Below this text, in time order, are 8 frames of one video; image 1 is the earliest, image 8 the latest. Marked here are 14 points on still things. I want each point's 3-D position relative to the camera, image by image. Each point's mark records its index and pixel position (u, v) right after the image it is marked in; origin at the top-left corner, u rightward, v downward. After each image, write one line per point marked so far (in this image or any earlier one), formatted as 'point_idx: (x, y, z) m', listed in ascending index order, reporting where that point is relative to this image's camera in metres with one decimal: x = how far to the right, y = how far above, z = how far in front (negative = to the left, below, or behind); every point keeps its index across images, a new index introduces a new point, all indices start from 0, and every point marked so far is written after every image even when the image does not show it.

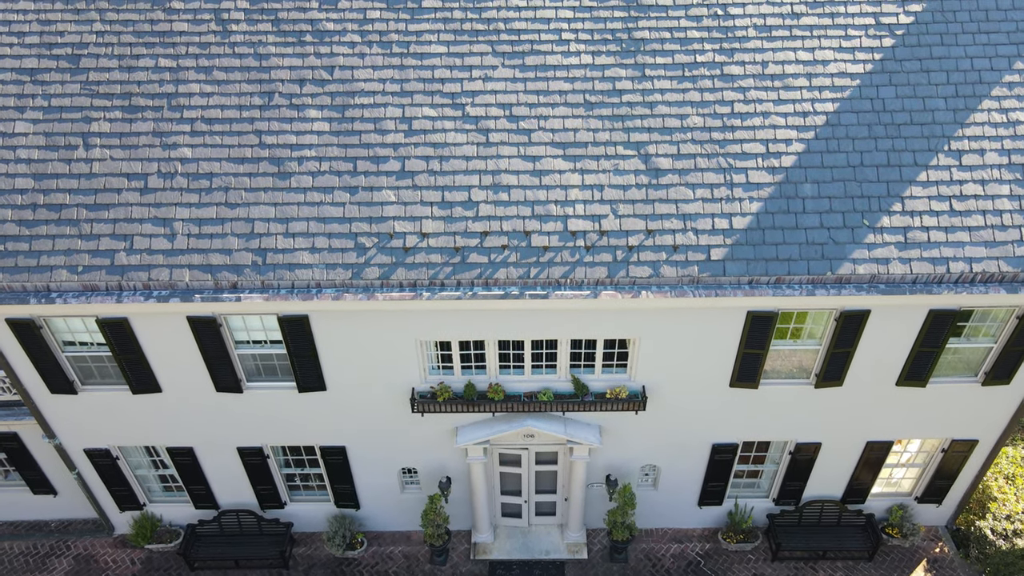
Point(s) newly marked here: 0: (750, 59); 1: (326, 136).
0: (+3.9, +3.8, +12.0) m
1: (-3.1, +2.5, +11.8) m
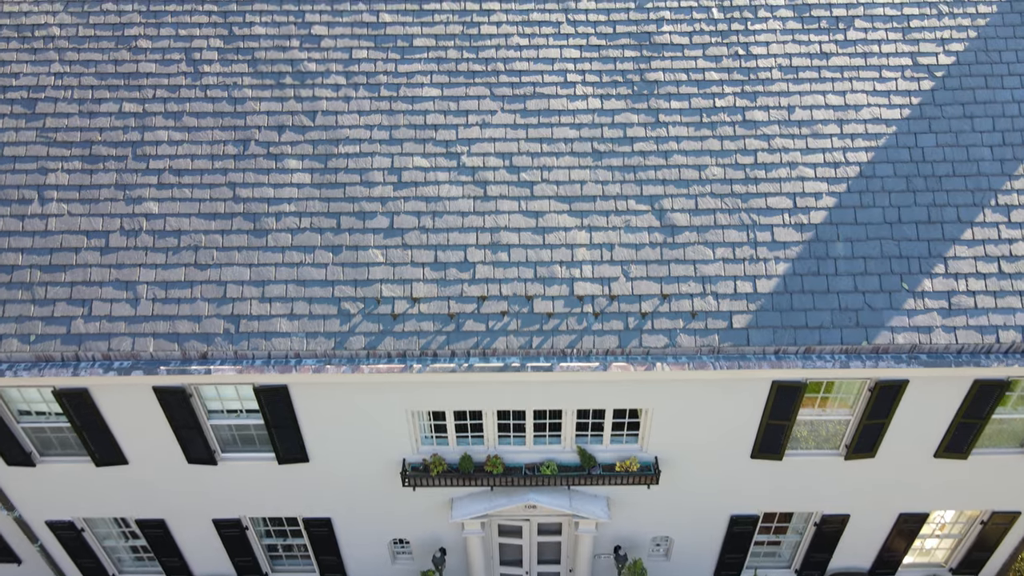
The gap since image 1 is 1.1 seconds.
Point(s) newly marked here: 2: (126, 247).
0: (+3.9, +2.8, +10.8) m
1: (-3.1, +1.5, +10.7) m
2: (-5.6, +0.6, +10.5) m
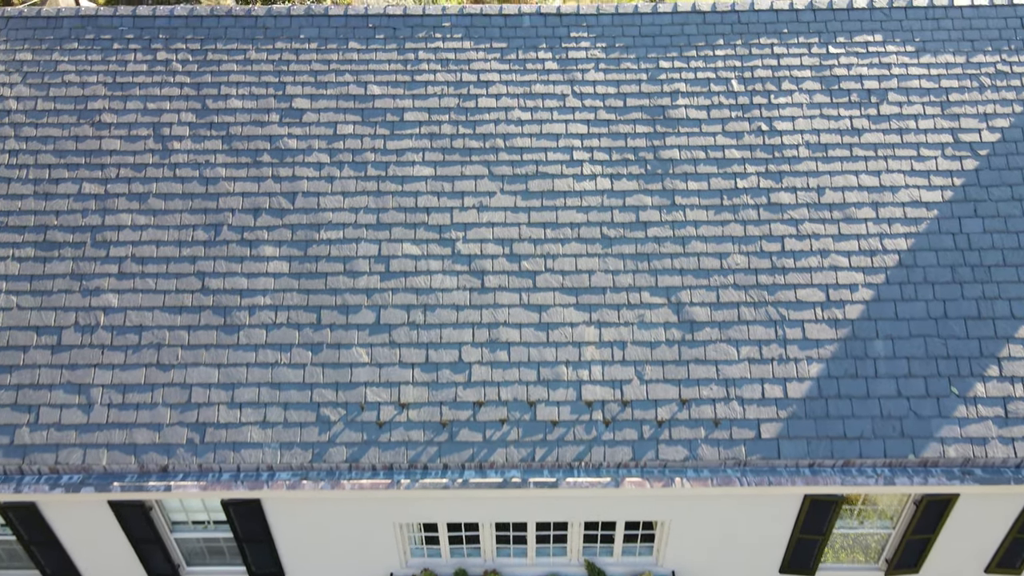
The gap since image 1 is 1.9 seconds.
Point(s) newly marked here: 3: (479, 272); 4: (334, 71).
0: (+3.9, +1.4, +9.8) m
1: (-3.0, +0.1, +9.6) m
2: (-5.6, -0.7, +9.4) m
3: (-0.4, +0.2, +9.6) m
4: (-2.5, +3.1, +10.3) m
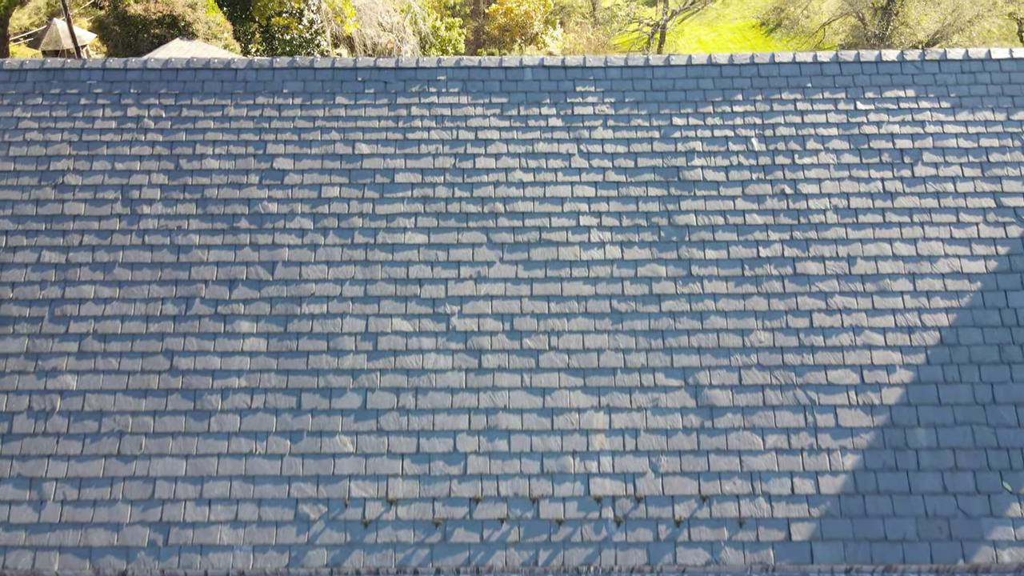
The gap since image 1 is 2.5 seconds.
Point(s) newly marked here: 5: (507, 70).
0: (+3.9, +0.4, +8.9) m
1: (-3.0, -0.9, +8.7) m
2: (-5.6, -1.7, +8.5) m
3: (-0.4, -0.8, +8.7) m
4: (-2.5, +2.1, +9.5) m
5: (-0.1, +2.9, +9.8) m
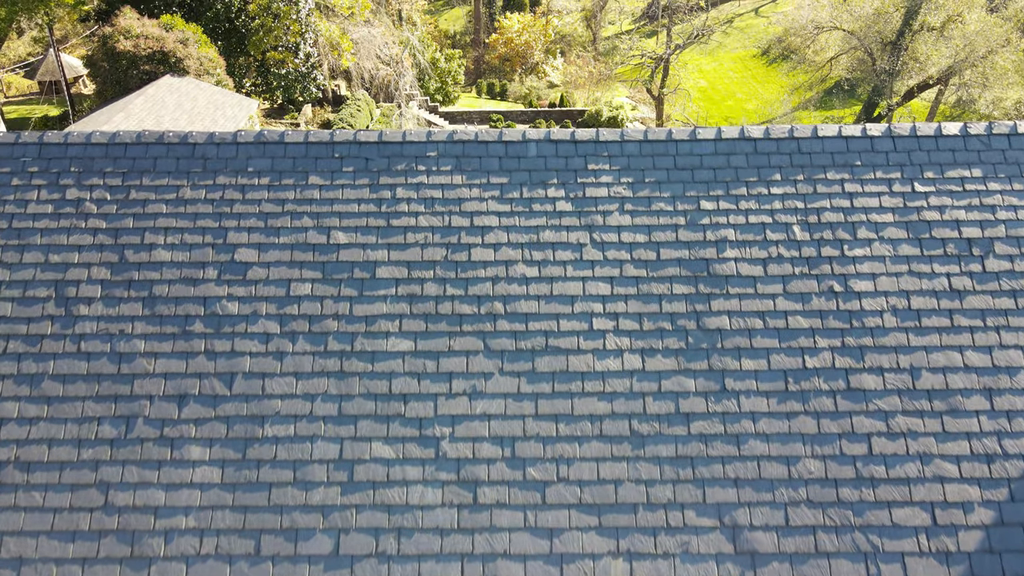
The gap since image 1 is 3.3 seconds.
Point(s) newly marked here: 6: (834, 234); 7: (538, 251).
0: (+4.0, -0.8, +7.6) m
1: (-3.0, -2.1, +7.3) m
2: (-5.6, -2.9, +7.0) m
3: (-0.4, -2.0, +7.3) m
4: (-2.5, +0.8, +8.2) m
5: (-0.1, +1.7, +8.5) m
6: (+3.5, +0.6, +8.0) m
7: (+0.3, +0.4, +8.0) m
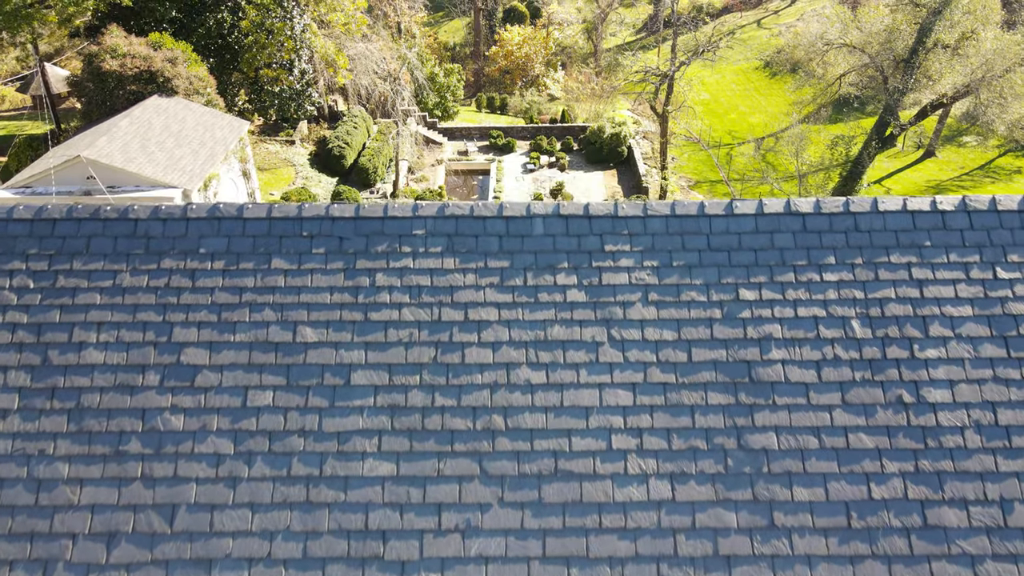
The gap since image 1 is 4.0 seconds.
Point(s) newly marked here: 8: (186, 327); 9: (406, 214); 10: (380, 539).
0: (+4.0, -1.8, +6.2) m
1: (-3.0, -3.1, +6.0) m
2: (-5.6, -3.9, +5.7) m
3: (-0.4, -3.0, +6.0) m
4: (-2.5, -0.1, +6.9) m
5: (0.0, +0.7, +7.2) m
6: (+3.6, -0.4, +6.6) m
7: (+0.3, -0.6, +6.7) m
8: (-3.0, -0.4, +6.8) m
9: (-1.1, +0.8, +7.2) m
10: (-1.1, -2.2, +6.2) m
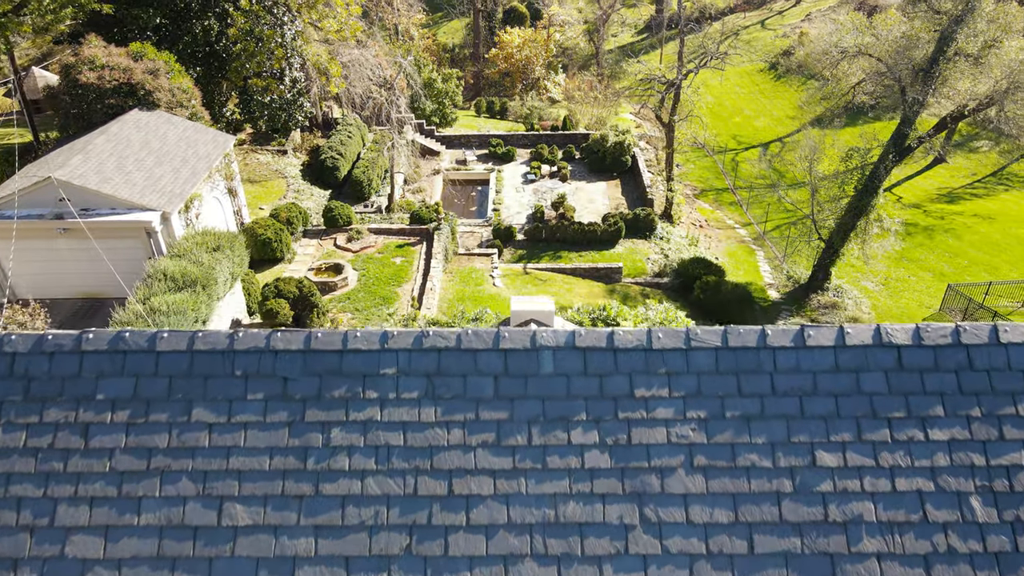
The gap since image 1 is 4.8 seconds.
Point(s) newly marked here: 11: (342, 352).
0: (+4.0, -2.9, +4.5) m
1: (-3.0, -4.2, +4.3) m
2: (-5.6, -5.0, +4.0) m
3: (-0.4, -4.1, +4.3) m
4: (-2.5, -1.3, +5.1) m
5: (0.0, -0.4, +5.5) m
6: (+3.6, -1.5, +4.9) m
7: (+0.3, -1.7, +5.0) m
8: (-3.0, -1.5, +5.1) m
9: (-1.1, -0.3, +5.5) m
10: (-1.1, -3.3, +4.5) m
11: (-1.3, -0.4, +5.5) m
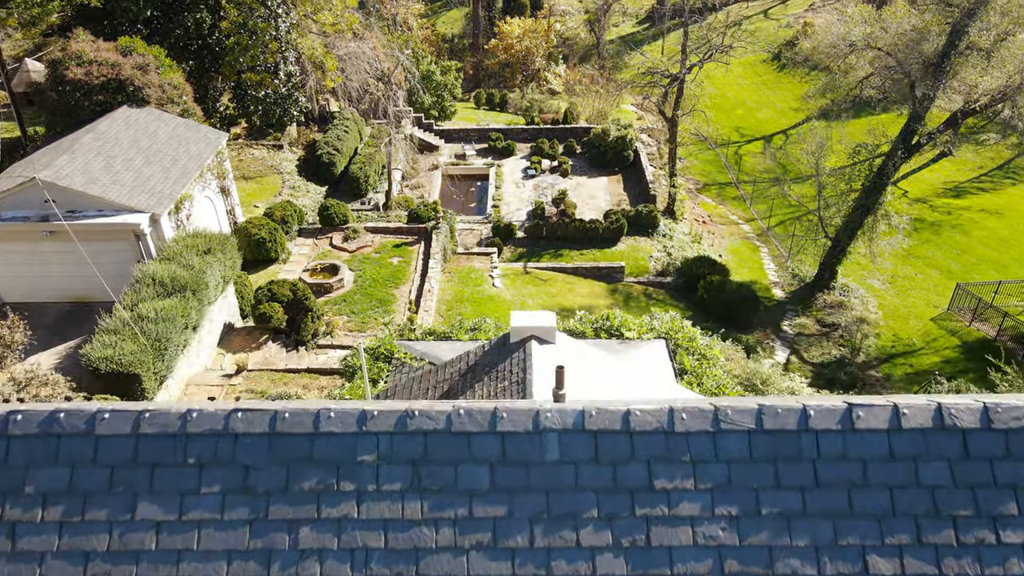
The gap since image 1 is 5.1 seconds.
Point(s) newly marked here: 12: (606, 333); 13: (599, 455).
0: (+4.0, -3.4, +3.8) m
1: (-3.0, -4.7, +3.6) m
2: (-5.6, -5.5, +3.3) m
3: (-0.4, -4.6, +3.6) m
4: (-2.5, -1.7, +4.4) m
5: (0.0, -0.9, +4.7) m
6: (+3.6, -2.0, +4.2) m
7: (+0.3, -2.2, +4.2) m
8: (-3.0, -1.9, +4.3) m
9: (-1.1, -0.8, +4.8) m
10: (-1.1, -3.7, +3.8) m
11: (-1.3, -0.9, +4.7) m
12: (+2.5, -1.2, +19.4) m
13: (+0.5, -1.0, +4.7) m
